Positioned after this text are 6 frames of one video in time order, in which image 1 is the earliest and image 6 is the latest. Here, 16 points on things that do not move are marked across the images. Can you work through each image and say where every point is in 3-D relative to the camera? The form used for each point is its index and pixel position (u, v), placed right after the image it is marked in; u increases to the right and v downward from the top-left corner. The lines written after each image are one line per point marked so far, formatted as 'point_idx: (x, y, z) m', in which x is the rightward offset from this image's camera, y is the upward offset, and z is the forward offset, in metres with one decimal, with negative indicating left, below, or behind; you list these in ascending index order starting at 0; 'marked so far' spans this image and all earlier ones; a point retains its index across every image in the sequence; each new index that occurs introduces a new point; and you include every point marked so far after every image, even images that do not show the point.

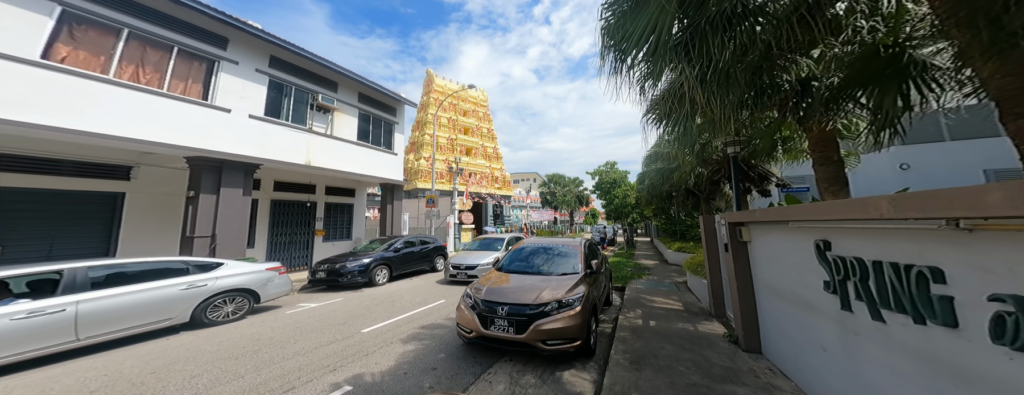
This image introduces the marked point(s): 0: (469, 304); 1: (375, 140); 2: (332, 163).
0: (-0.6, -1.6, +4.1) m
1: (-5.8, +2.5, +12.2) m
2: (-6.4, +1.2, +9.5) m
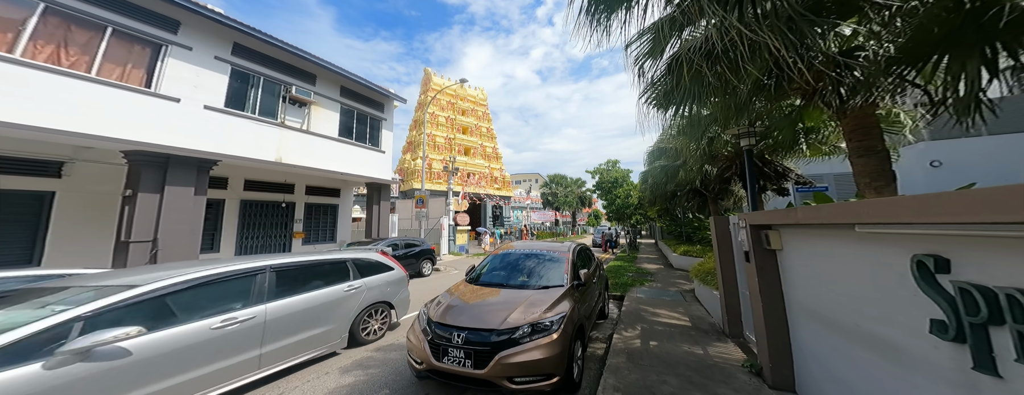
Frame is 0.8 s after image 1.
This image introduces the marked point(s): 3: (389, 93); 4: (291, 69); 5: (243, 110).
0: (-1.1, -1.5, +3.3) m
1: (-6.1, +2.5, +11.5) m
2: (-6.7, +1.2, +8.8) m
3: (-5.1, +4.5, +12.4) m
4: (-7.1, +4.0, +8.8) m
5: (-7.3, +2.4, +7.5) m
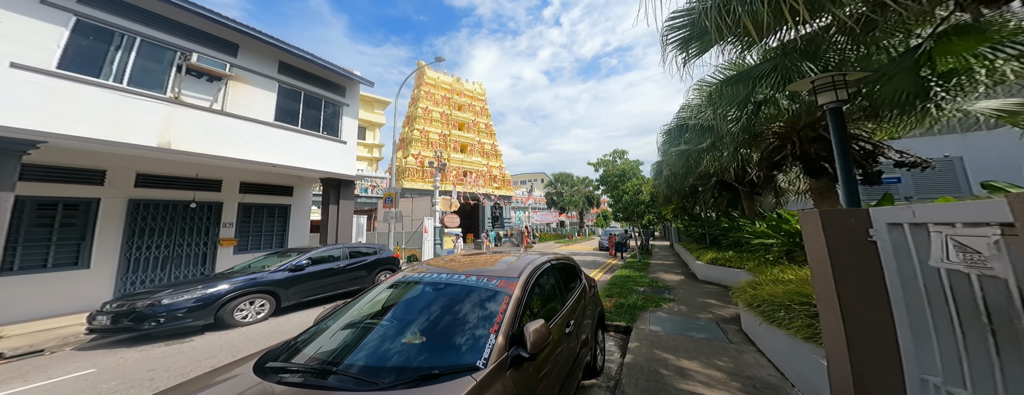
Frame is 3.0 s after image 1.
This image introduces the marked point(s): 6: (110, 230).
0: (-2.1, -1.4, +1.1) m
1: (-6.9, +2.6, +9.5) m
2: (-7.6, +1.3, +6.8) m
3: (-5.9, +4.5, +10.4) m
4: (-7.9, +4.1, +6.9) m
5: (-8.2, +2.4, +5.5) m
6: (-9.7, -0.8, +6.7) m
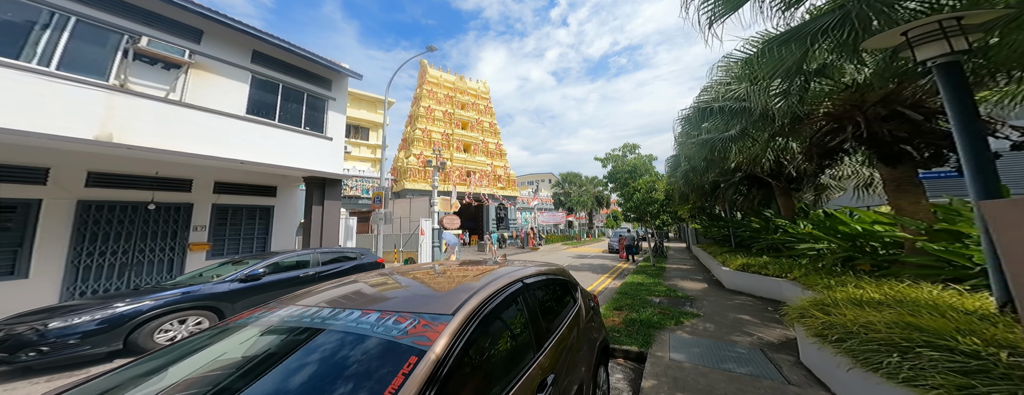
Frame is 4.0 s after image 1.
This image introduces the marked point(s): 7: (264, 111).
0: (-2.4, -1.3, +0.1) m
1: (-7.0, +2.5, +8.7) m
2: (-7.8, +1.3, +6.1) m
3: (-6.0, +4.5, +9.6) m
4: (-8.2, +4.1, +6.1) m
5: (-8.5, +2.4, +4.8) m
6: (-9.9, -0.8, +6.1) m
7: (-7.3, +2.5, +8.1) m
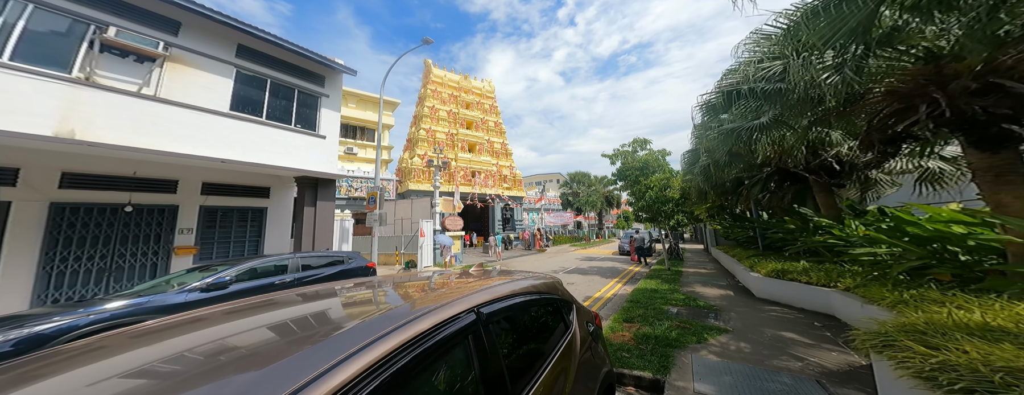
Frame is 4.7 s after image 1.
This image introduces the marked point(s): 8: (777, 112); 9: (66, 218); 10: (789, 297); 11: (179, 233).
0: (-2.7, -1.2, -0.5) m
1: (-7.0, +2.5, +8.3) m
2: (-7.9, +1.2, +5.7) m
3: (-6.0, +4.5, +9.1) m
4: (-8.3, +4.1, +5.8) m
5: (-8.6, +2.4, +4.4) m
6: (-10.0, -0.8, +5.7) m
7: (-7.3, +2.5, +7.7) m
8: (+5.0, +1.7, +5.5) m
9: (-10.0, -0.5, +6.2) m
10: (+5.3, -1.9, +5.3) m
11: (-8.9, -1.0, +7.4) m
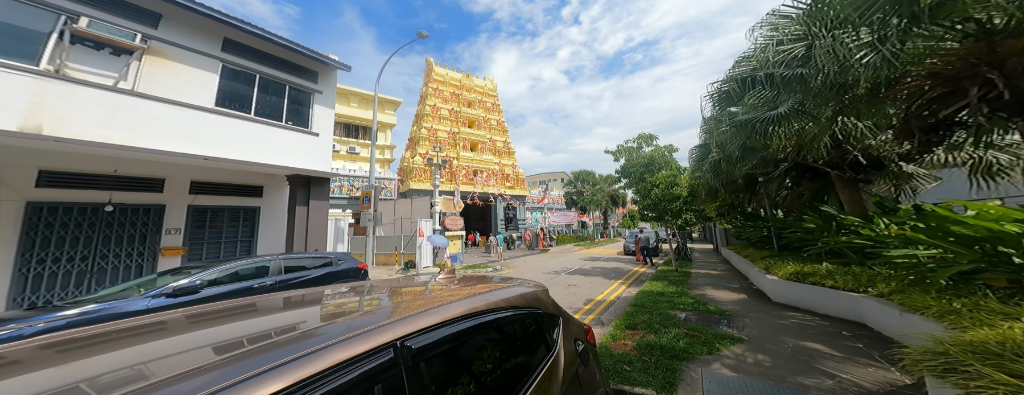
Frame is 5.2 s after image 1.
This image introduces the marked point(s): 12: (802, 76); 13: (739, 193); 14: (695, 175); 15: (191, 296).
0: (-2.9, -1.2, -0.8) m
1: (-7.1, +2.5, +8.0) m
2: (-8.0, +1.3, +5.4) m
3: (-6.1, +4.5, +8.8) m
4: (-8.4, +4.1, +5.5) m
5: (-8.7, +2.4, +4.2) m
6: (-10.1, -0.8, +5.5) m
7: (-7.4, +2.5, +7.4) m
8: (+4.9, +1.8, +5.0) m
9: (-10.1, -0.4, +6.0) m
10: (+5.1, -1.8, +4.8) m
11: (-9.0, -0.9, +7.2) m
12: (+4.8, +2.1, +4.7) m
13: (+7.1, +0.2, +8.7) m
14: (+6.4, +0.8, +9.7) m
15: (-5.1, -1.5, +4.4) m
